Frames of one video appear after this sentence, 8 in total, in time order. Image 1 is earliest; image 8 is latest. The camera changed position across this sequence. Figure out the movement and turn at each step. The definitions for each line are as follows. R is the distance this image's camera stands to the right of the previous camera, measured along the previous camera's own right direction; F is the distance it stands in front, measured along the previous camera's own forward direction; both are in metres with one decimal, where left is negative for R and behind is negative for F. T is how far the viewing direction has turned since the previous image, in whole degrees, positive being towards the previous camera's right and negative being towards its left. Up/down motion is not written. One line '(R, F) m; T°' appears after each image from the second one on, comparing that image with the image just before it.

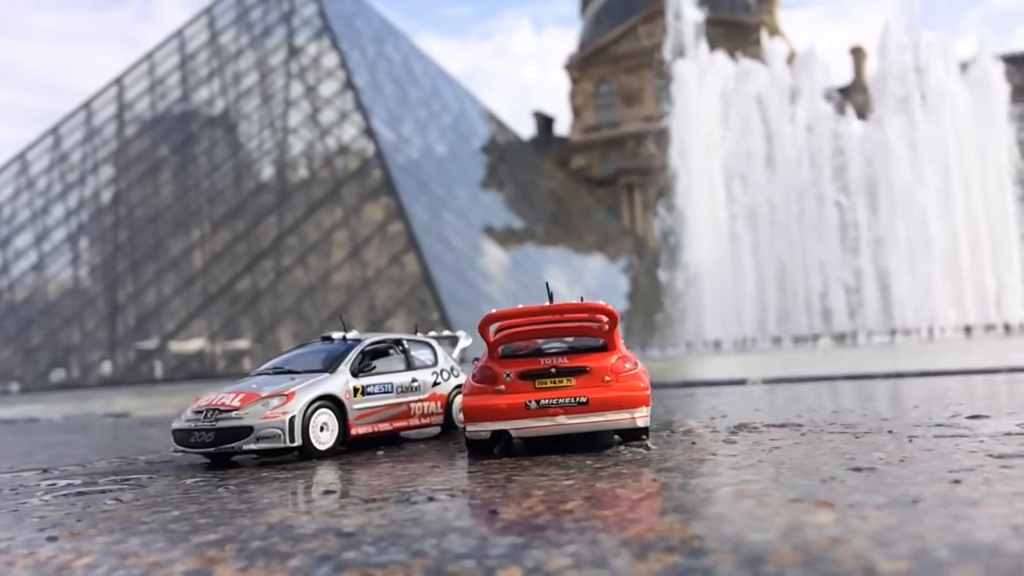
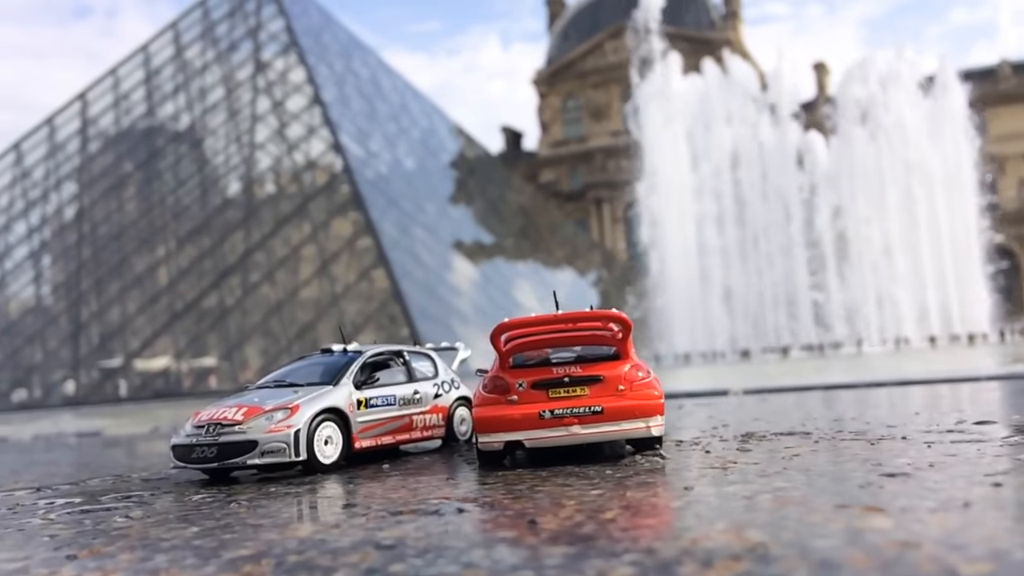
(-0.2, +0.1) m; +2°
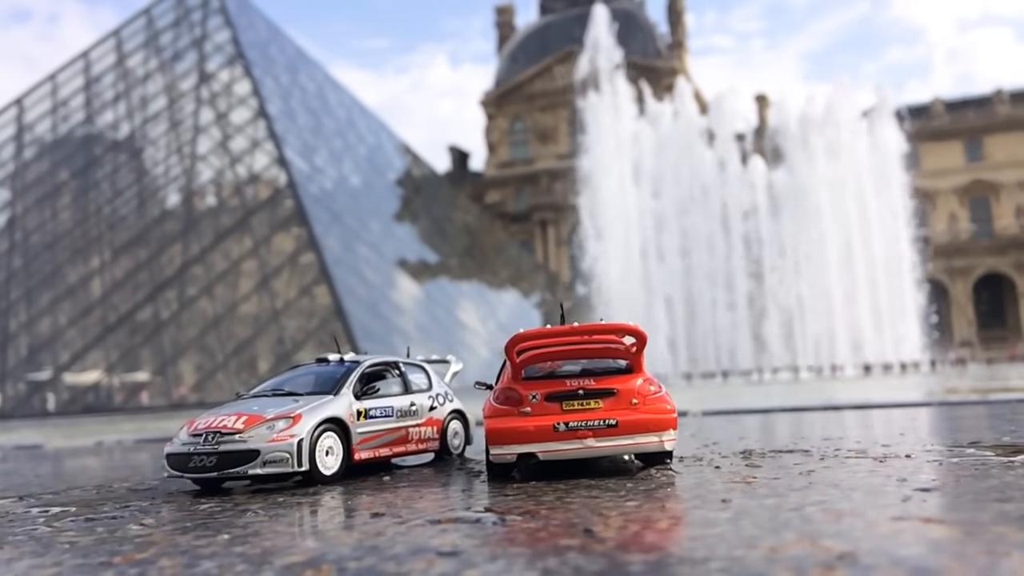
(-0.4, 0.0) m; +3°
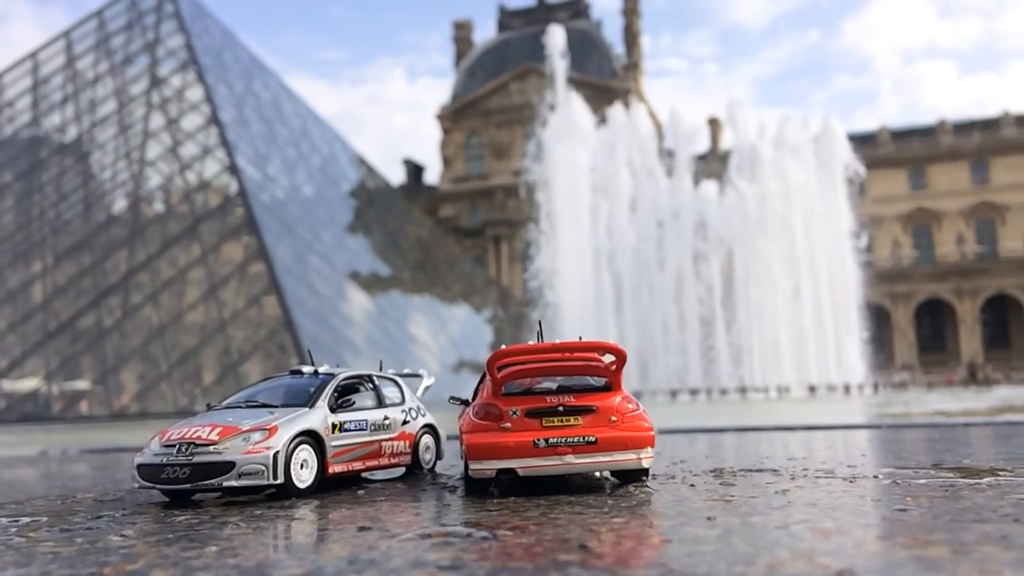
(-0.2, 0.0) m; +3°
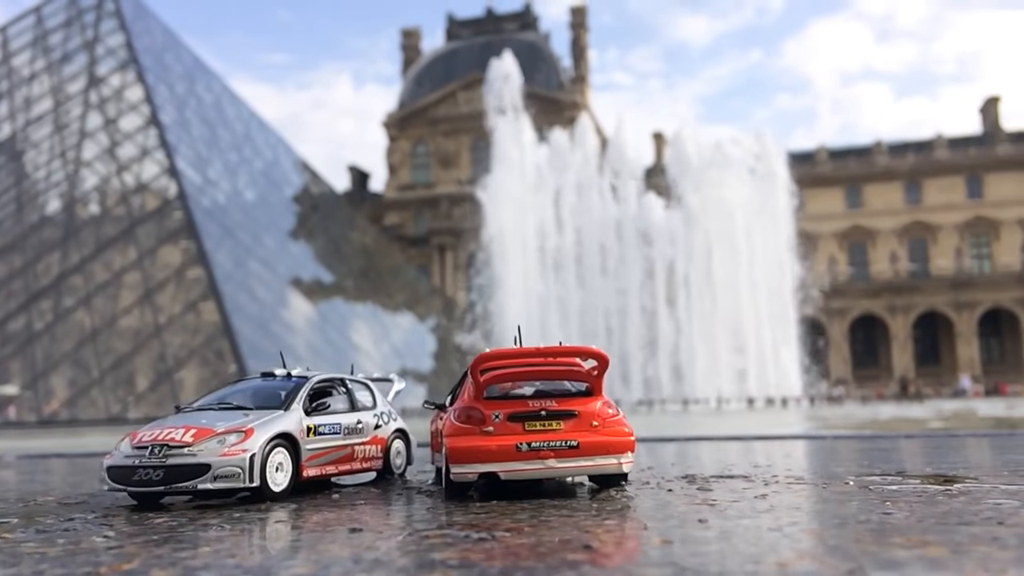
(-0.2, 0.0) m; +3°
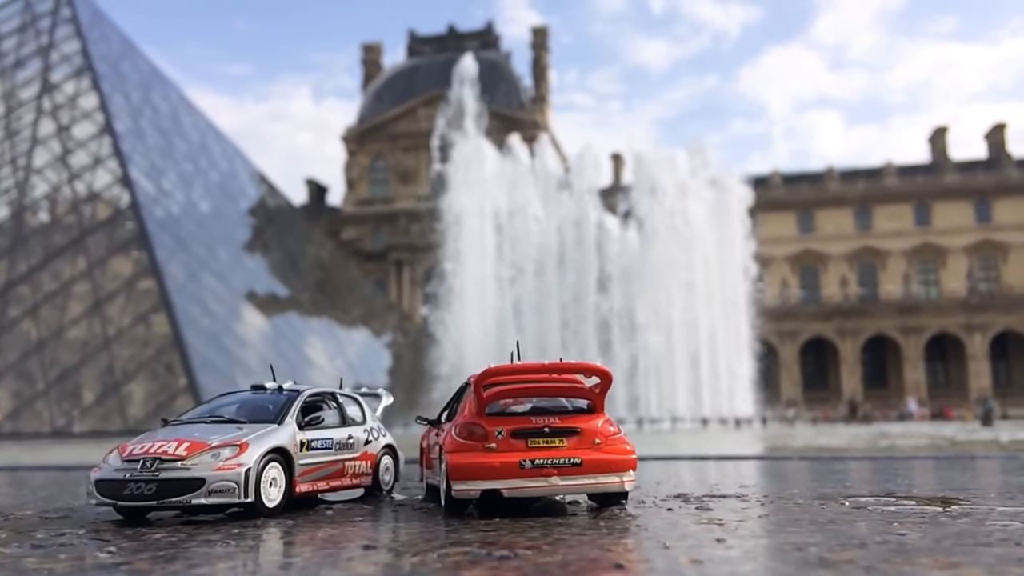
(-0.2, 0.0) m; +3°
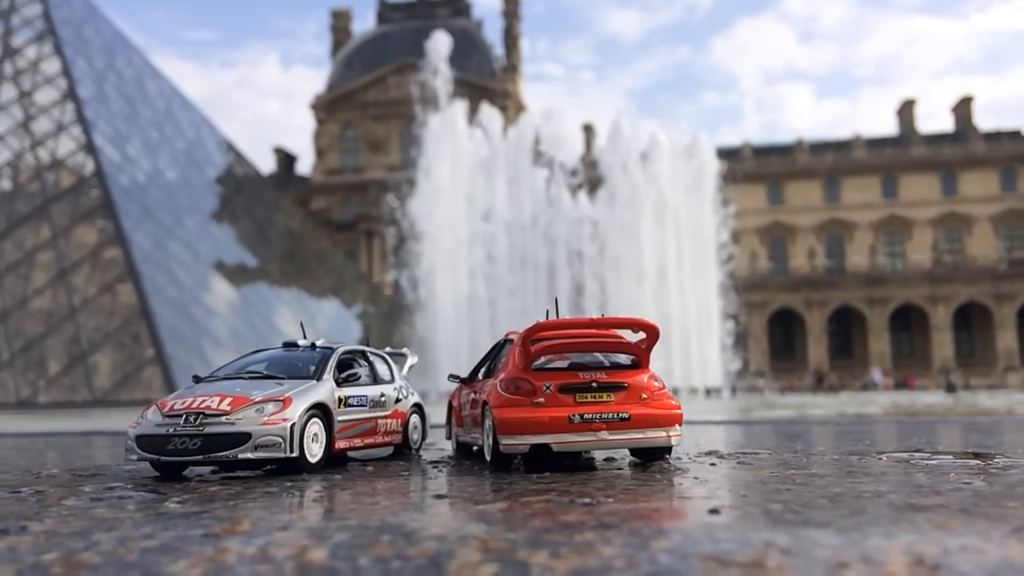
(-0.4, 0.0) m; +2°
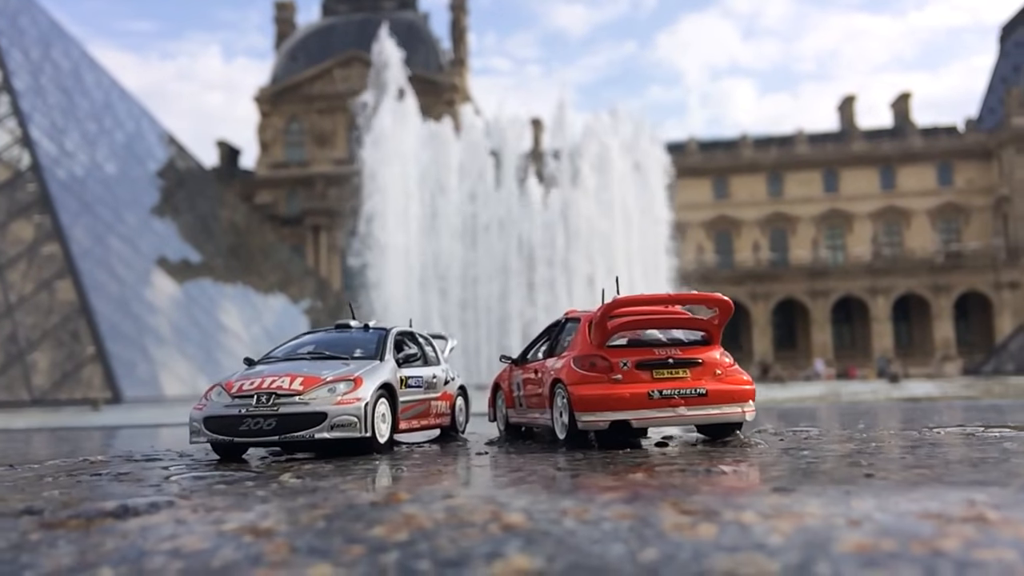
(-0.6, +0.1) m; +3°
